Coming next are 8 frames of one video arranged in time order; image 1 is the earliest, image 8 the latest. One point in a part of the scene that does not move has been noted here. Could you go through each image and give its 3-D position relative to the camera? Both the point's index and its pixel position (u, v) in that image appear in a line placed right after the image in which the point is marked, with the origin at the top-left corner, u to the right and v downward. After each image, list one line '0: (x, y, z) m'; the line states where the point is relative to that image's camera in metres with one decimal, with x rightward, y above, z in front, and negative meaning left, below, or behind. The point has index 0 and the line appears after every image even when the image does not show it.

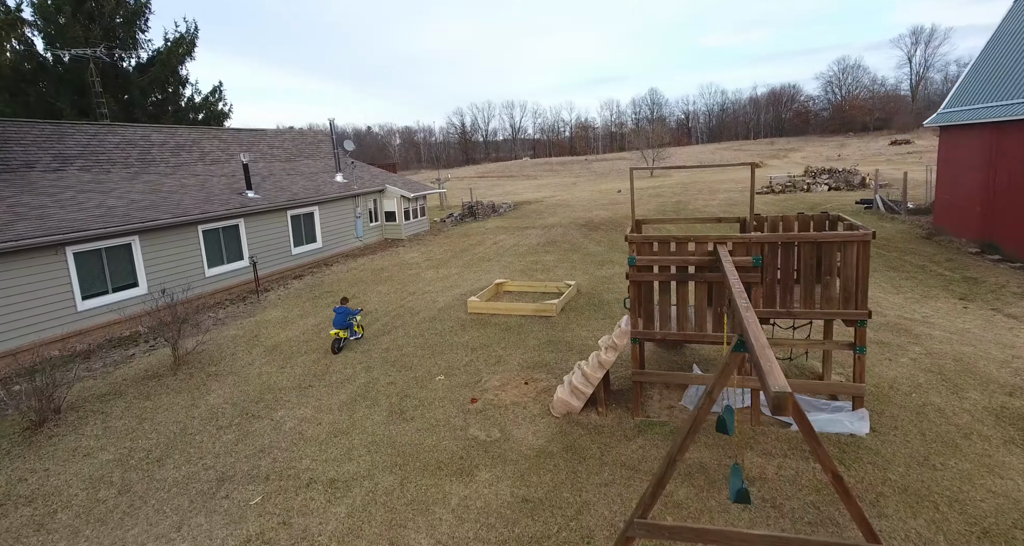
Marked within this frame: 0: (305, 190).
0: (-7.5, +3.0, +19.1) m
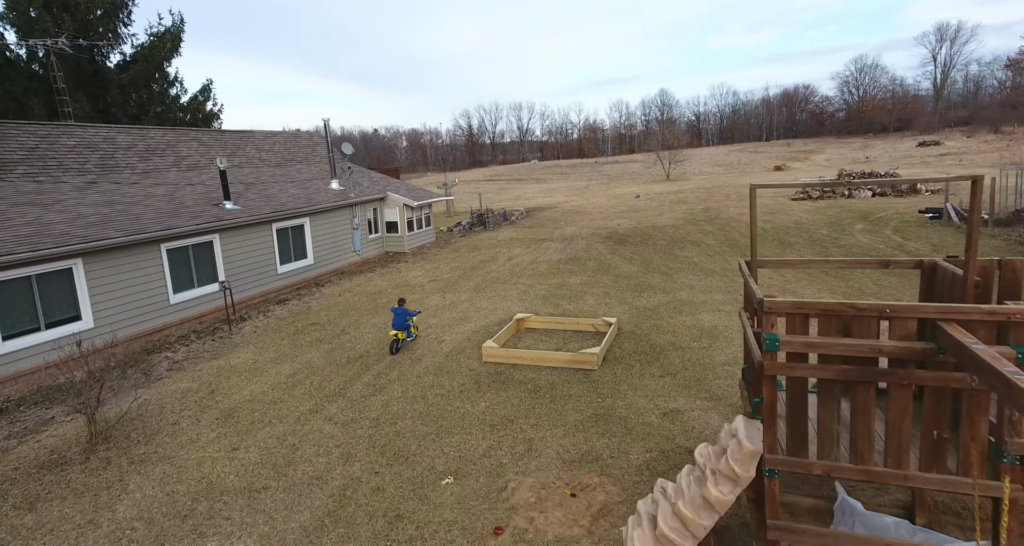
0: (-7.0, +2.4, +16.9) m
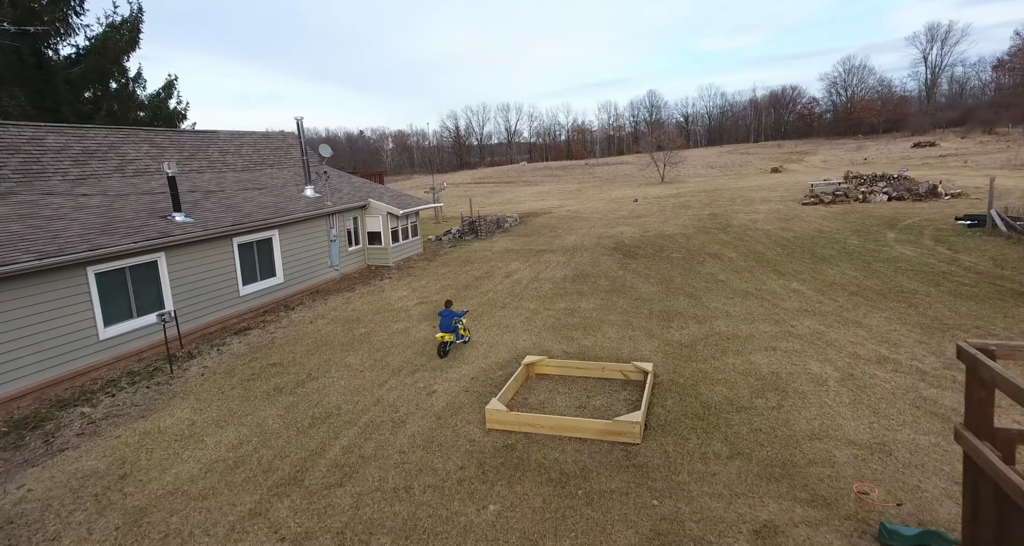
0: (-7.0, +1.8, +14.7) m
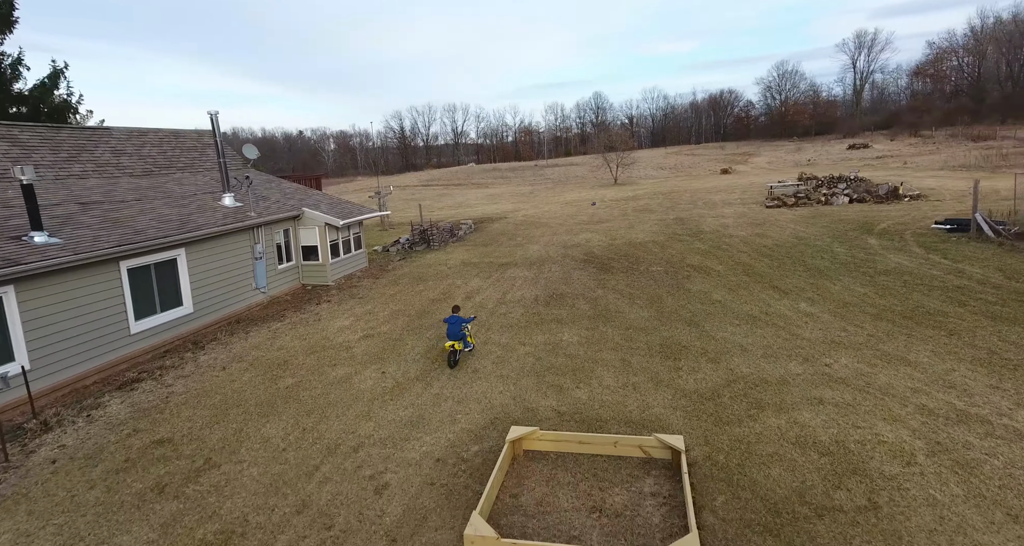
0: (-7.9, +1.1, +11.9) m
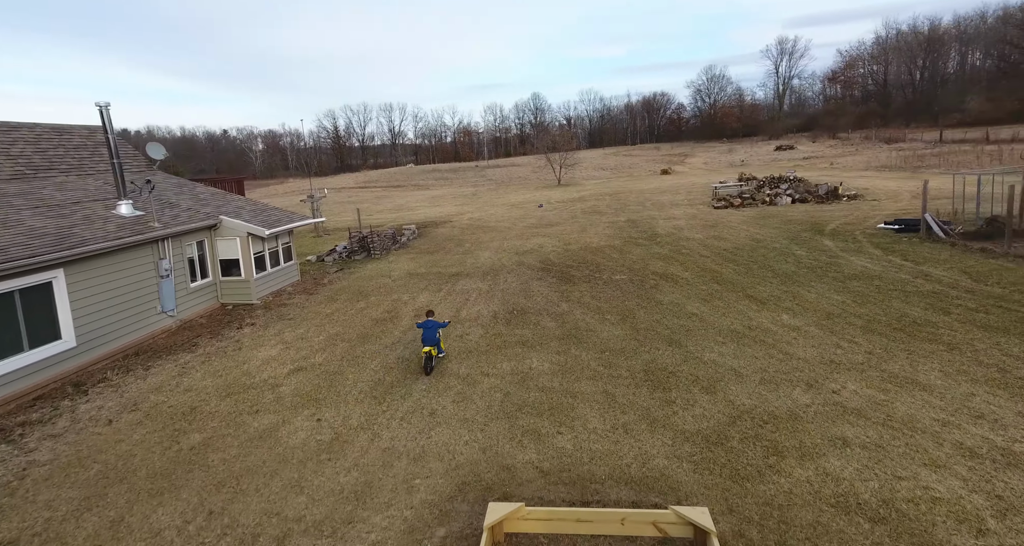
0: (-8.8, +0.6, +9.6) m
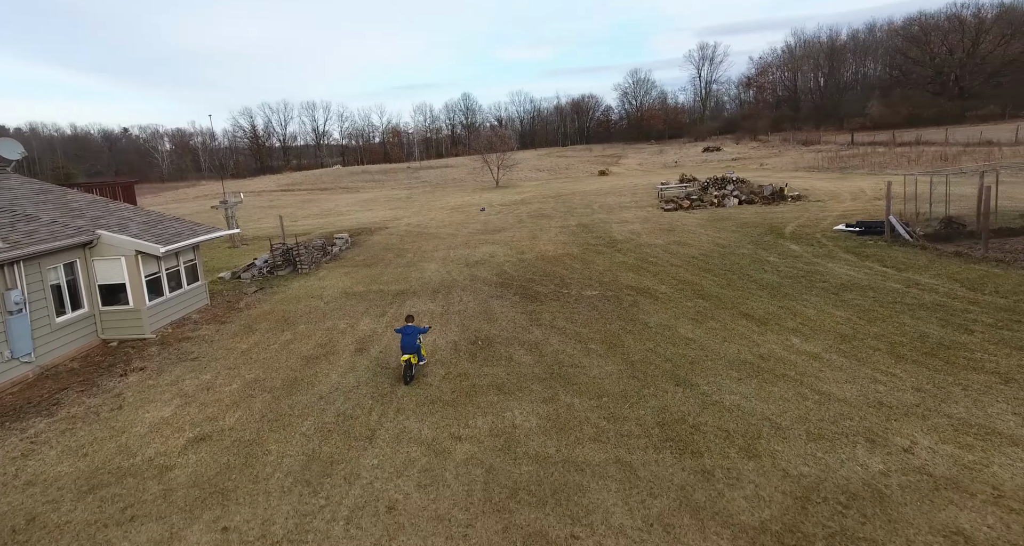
0: (-9.2, 0.0, +6.6) m
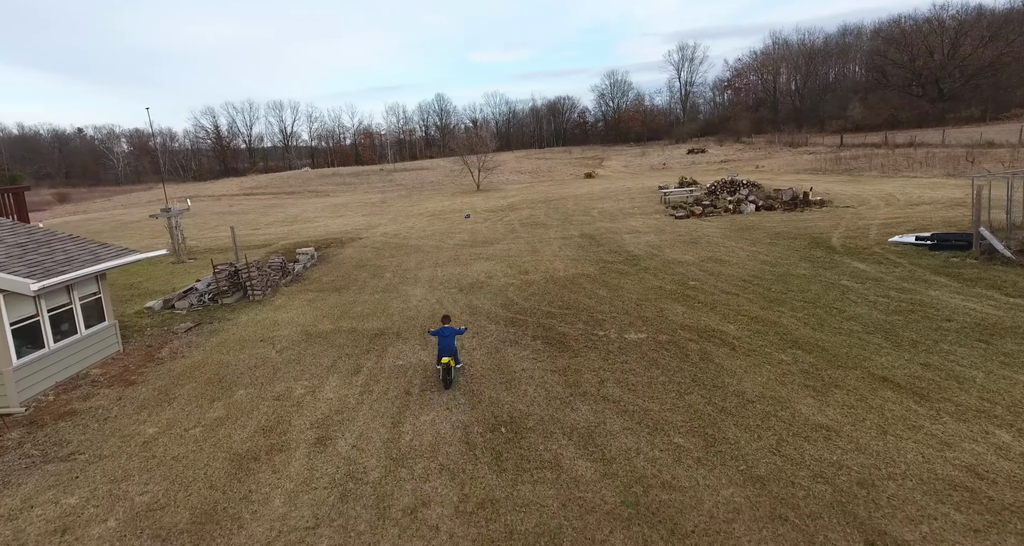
0: (-8.5, -0.8, +2.9) m
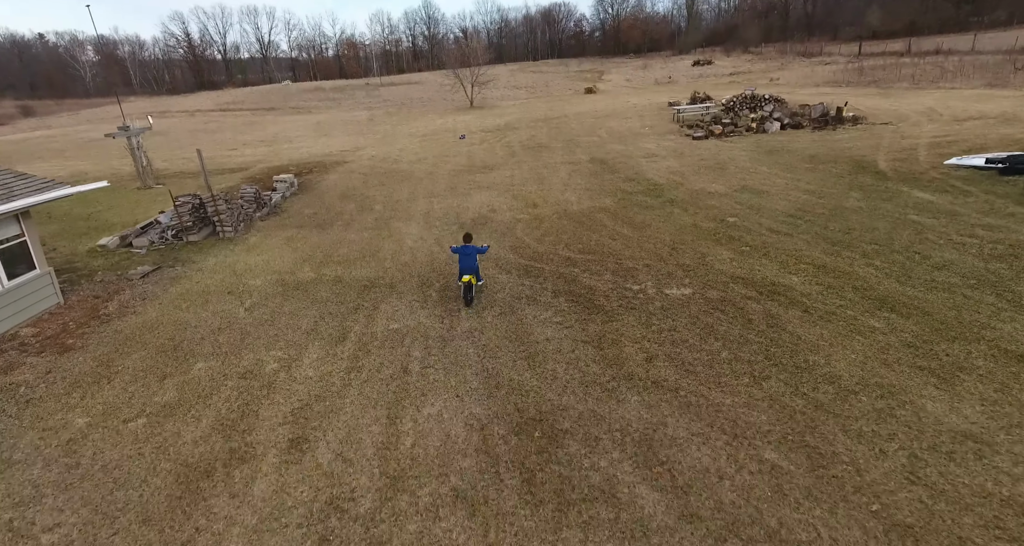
0: (-8.2, -1.0, +1.1) m
